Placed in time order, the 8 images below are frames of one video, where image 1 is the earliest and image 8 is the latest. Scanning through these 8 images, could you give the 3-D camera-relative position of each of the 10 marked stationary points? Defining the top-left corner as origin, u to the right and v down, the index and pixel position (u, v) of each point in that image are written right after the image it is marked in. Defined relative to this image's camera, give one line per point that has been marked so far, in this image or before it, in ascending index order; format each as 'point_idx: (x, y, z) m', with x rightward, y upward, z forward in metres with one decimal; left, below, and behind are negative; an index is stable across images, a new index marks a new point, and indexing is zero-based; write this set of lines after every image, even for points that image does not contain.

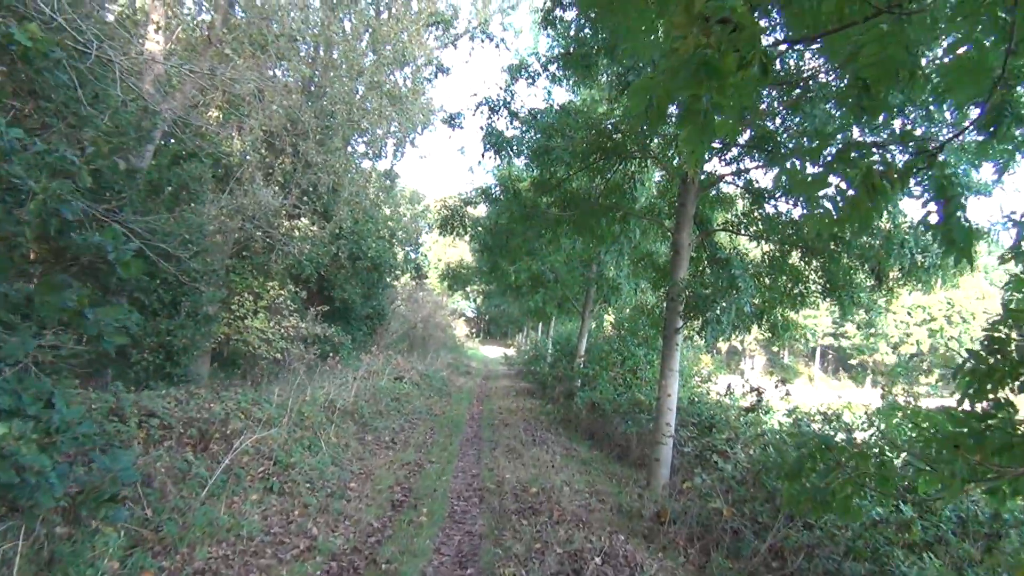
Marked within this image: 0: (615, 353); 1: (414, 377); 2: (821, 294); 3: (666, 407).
0: (+1.5, -0.9, +12.6) m
1: (-1.9, -1.8, +17.6) m
2: (+2.9, -0.1, +8.6) m
3: (+1.4, -1.1, +8.0) m
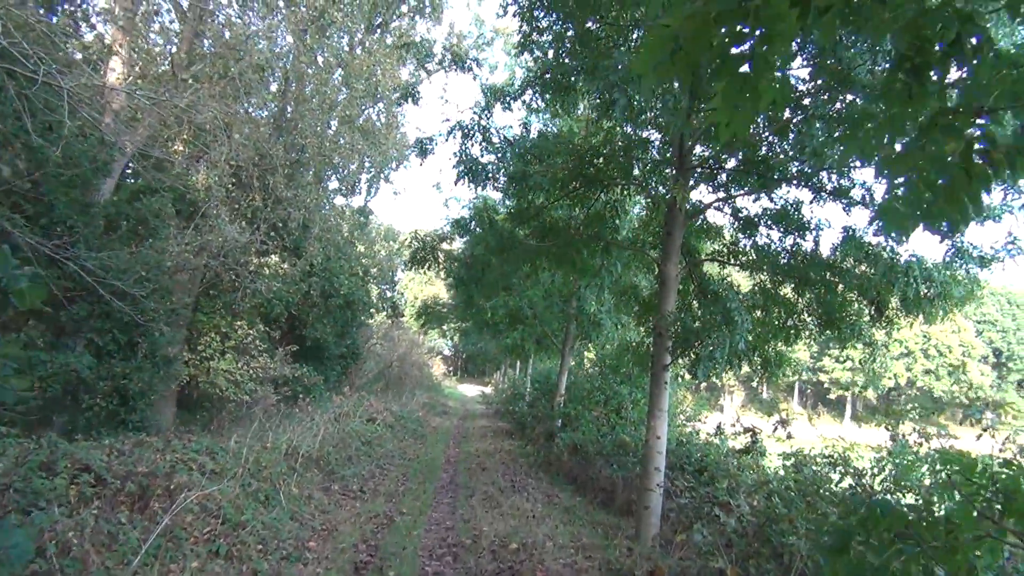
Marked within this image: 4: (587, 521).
0: (+1.2, -1.4, +12.0) m
1: (-2.3, -2.5, +16.9) m
2: (+2.7, -0.4, +8.1) m
3: (+1.2, -1.3, +7.4) m
4: (+0.7, -2.1, +8.0) m
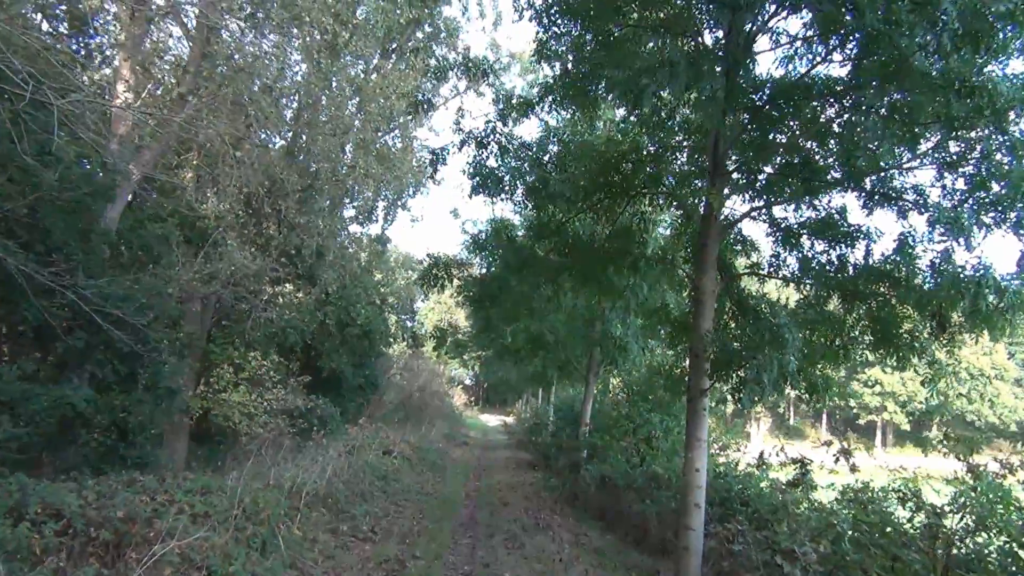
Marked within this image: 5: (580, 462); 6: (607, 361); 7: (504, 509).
0: (+1.4, -1.6, +11.3) m
1: (-1.9, -2.9, +16.2) m
2: (+2.9, -0.5, +7.4) m
3: (+1.4, -1.5, +6.7) m
4: (+0.9, -2.2, +7.2) m
5: (+1.0, -2.4, +12.3) m
6: (+1.5, -1.2, +14.2) m
7: (-0.1, -2.5, +10.4) m
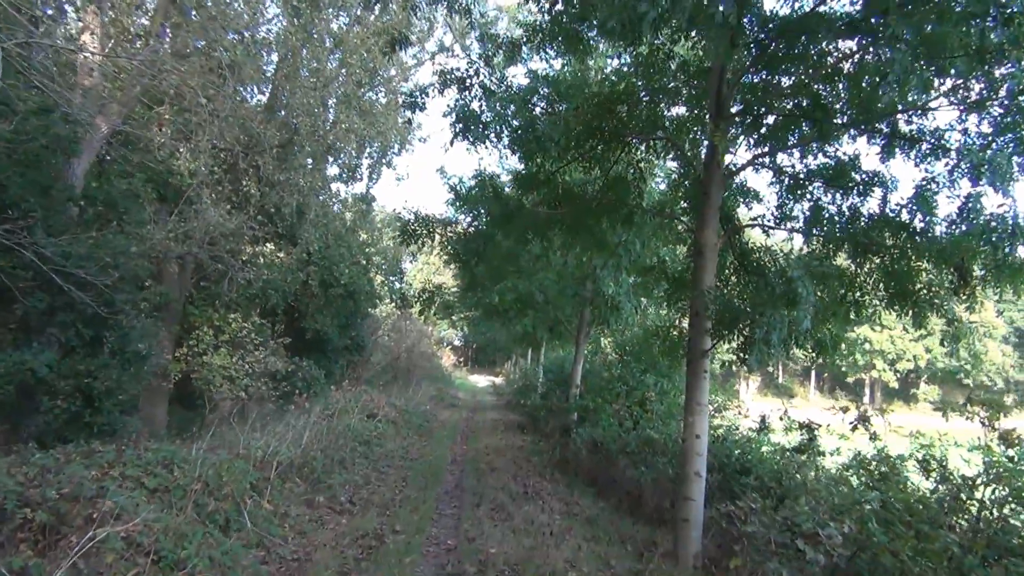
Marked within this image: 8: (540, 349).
0: (+1.3, -1.1, +10.8) m
1: (-2.1, -2.2, +15.8) m
2: (+2.8, -0.1, +6.9) m
3: (+1.3, -1.1, +6.2) m
4: (+0.8, -1.9, +6.8) m
5: (+0.8, -1.8, +11.9) m
6: (+1.3, -0.5, +13.7) m
7: (-0.2, -2.1, +10.0) m
8: (+0.6, -1.3, +19.1) m
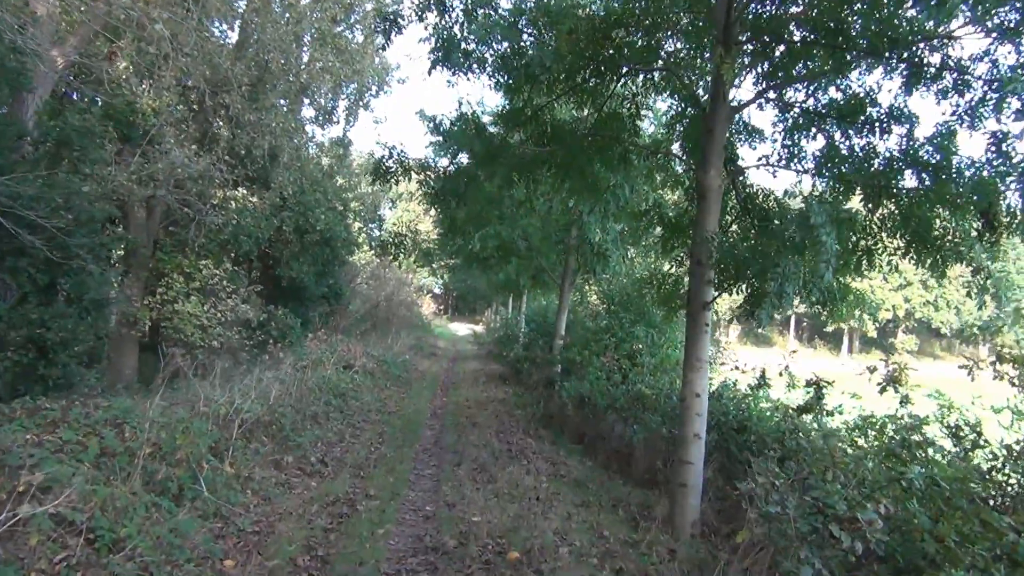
0: (+1.1, -0.5, +10.3) m
1: (-2.4, -1.3, +15.2) m
2: (+2.7, +0.2, +6.4) m
3: (+1.2, -0.8, +5.7) m
4: (+0.7, -1.5, +6.3) m
5: (+0.6, -1.1, +11.4) m
6: (+1.1, +0.3, +13.2) m
7: (-0.4, -1.5, +9.5) m
8: (+0.2, -0.2, +18.6) m
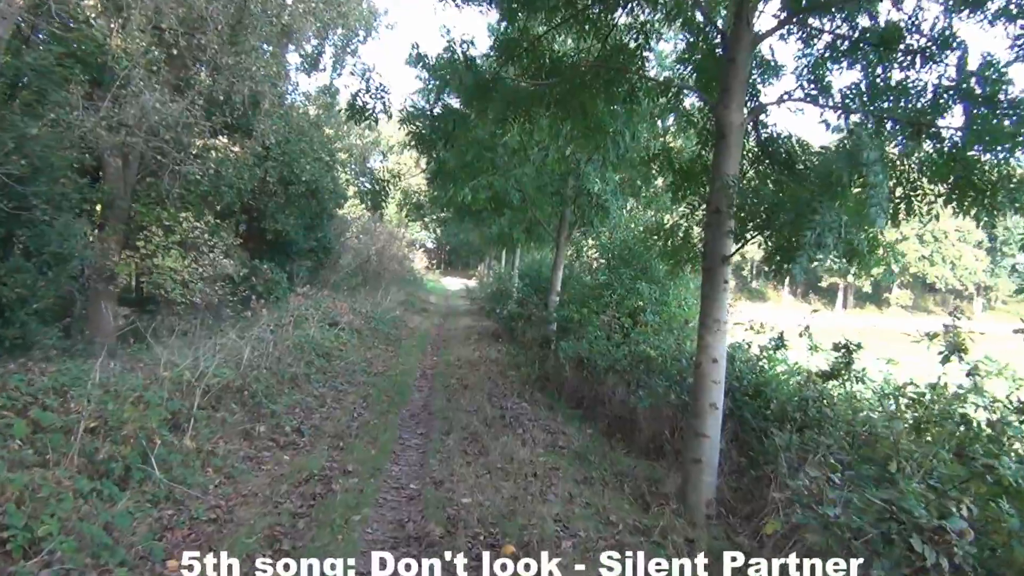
0: (+1.0, 0.0, +9.7) m
1: (-2.5, -0.6, +14.6) m
2: (+2.6, +0.5, +5.7) m
3: (+1.1, -0.5, +5.1) m
4: (+0.6, -1.2, +5.8) m
5: (+0.5, -0.6, +10.8) m
6: (+1.0, +0.9, +12.5) m
7: (-0.5, -1.0, +8.9) m
8: (+0.1, +0.7, +17.9) m
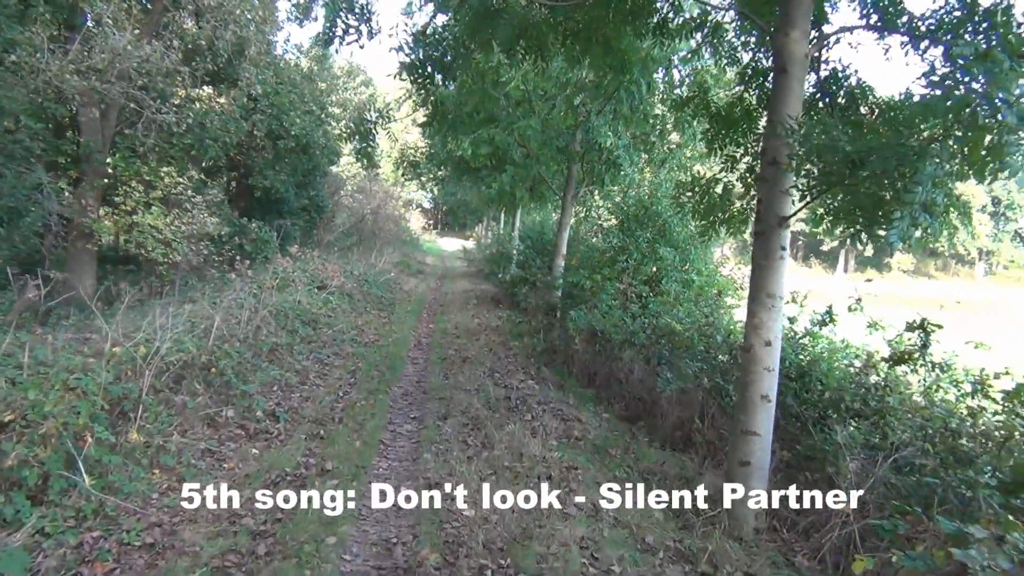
0: (+1.1, +0.3, +8.8) m
1: (-2.5, 0.0, +13.7) m
2: (+2.7, +0.7, +4.8) m
3: (+1.2, -0.4, +4.3) m
4: (+0.7, -1.0, +4.9) m
5: (+0.5, -0.2, +9.9) m
6: (+1.0, +1.4, +11.6) m
7: (-0.4, -0.7, +8.0) m
8: (+0.1, +1.4, +16.9) m
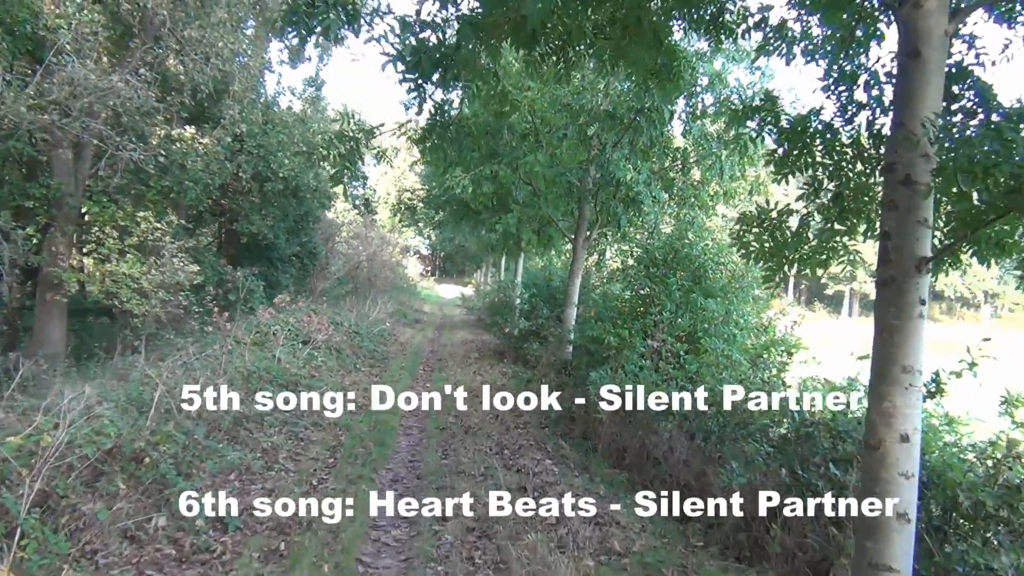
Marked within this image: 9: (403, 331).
0: (+1.1, -0.1, +7.6) m
1: (-2.4, -0.7, +12.4) m
2: (+2.8, +0.5, +3.6) m
3: (+1.3, -0.6, +3.0) m
4: (+0.8, -1.3, +3.6) m
5: (+0.6, -0.7, +8.7) m
6: (+1.1, +0.8, +10.4) m
7: (-0.4, -1.1, +6.7) m
8: (+0.2, +0.5, +15.7) m
9: (-2.3, -0.9, +18.4) m
